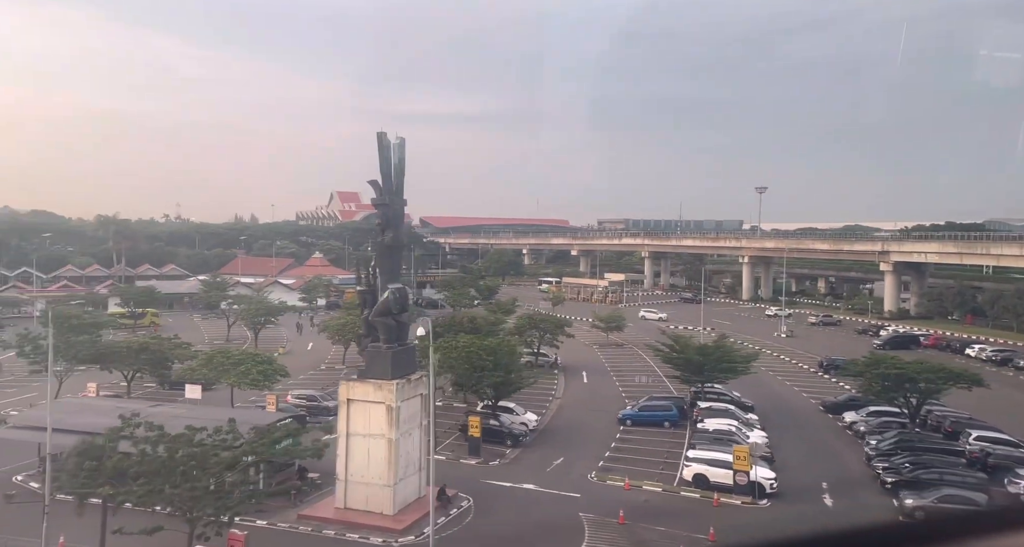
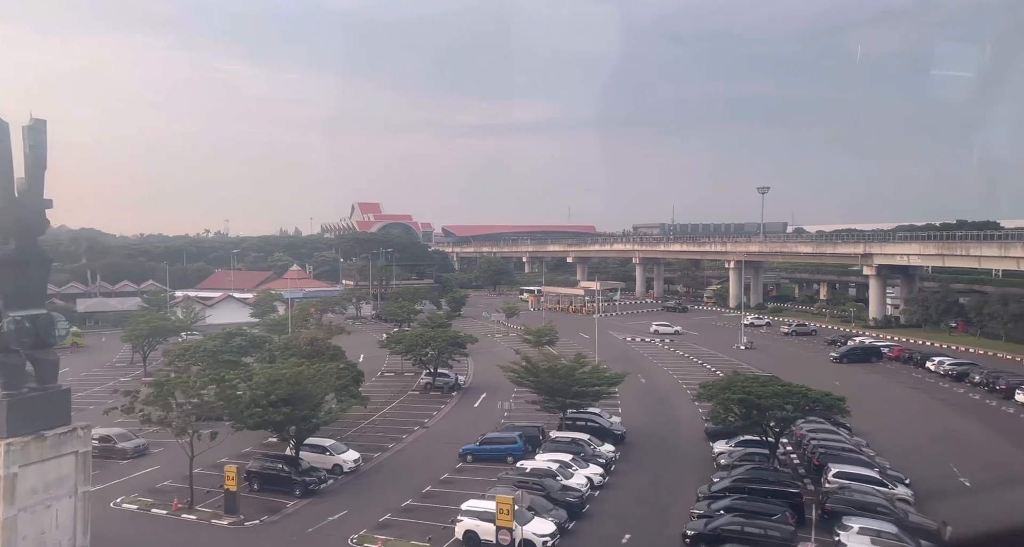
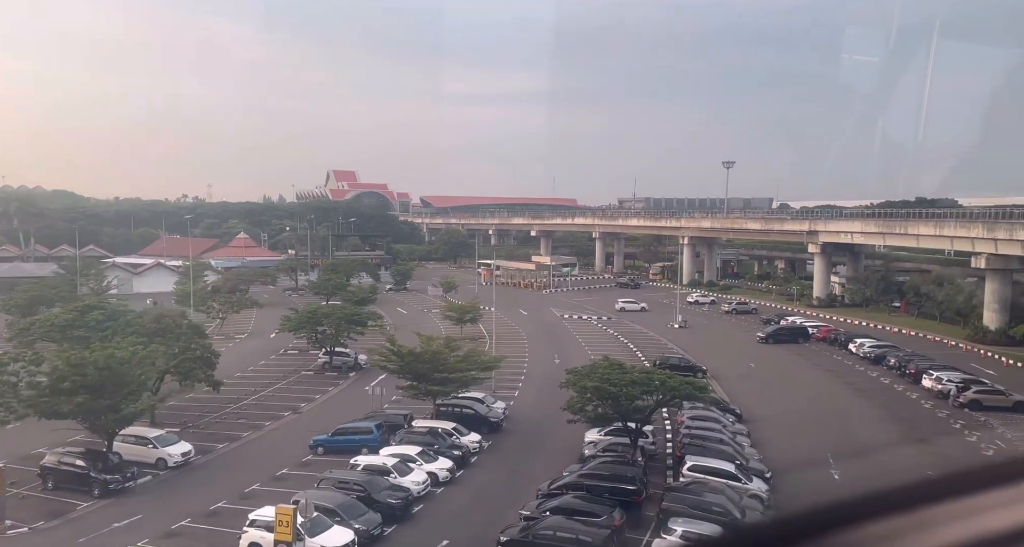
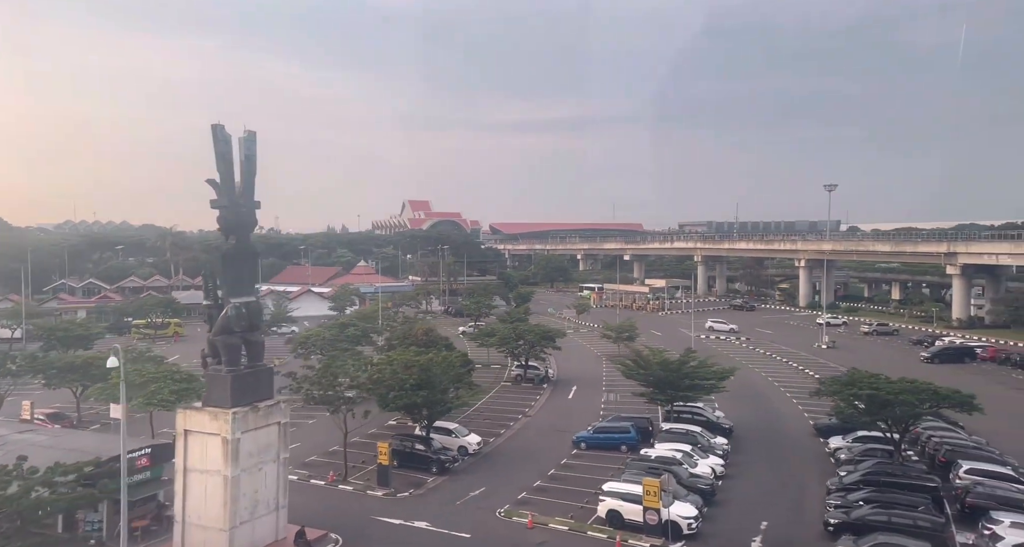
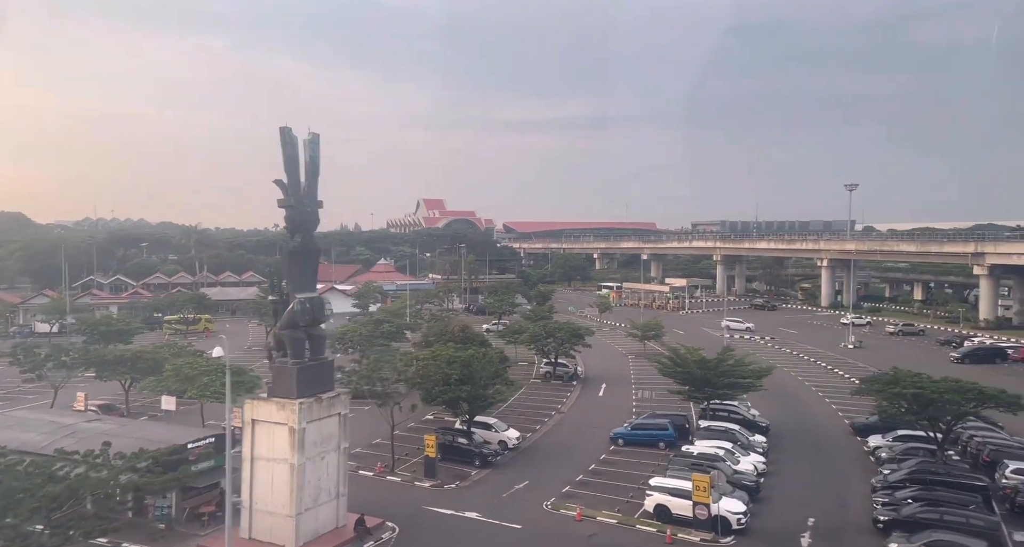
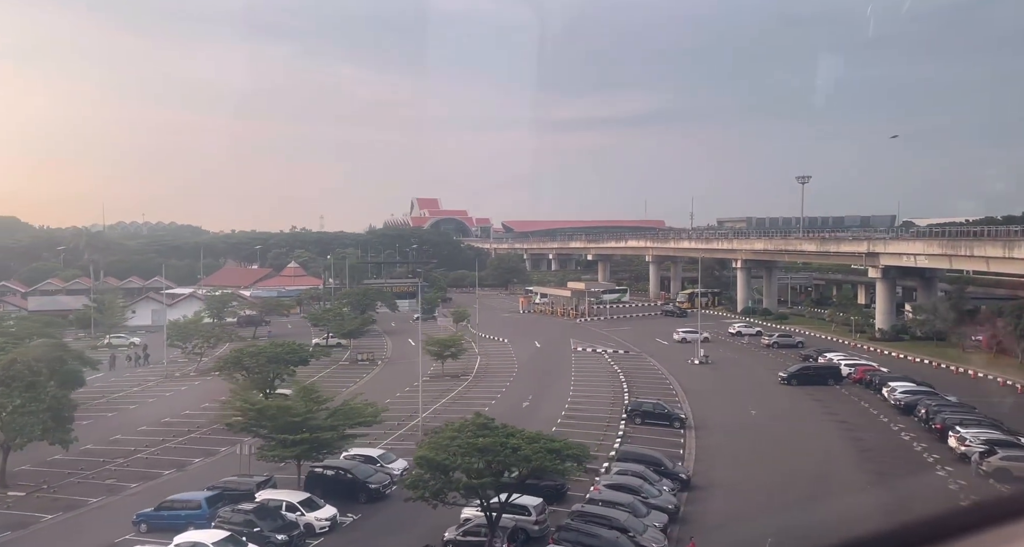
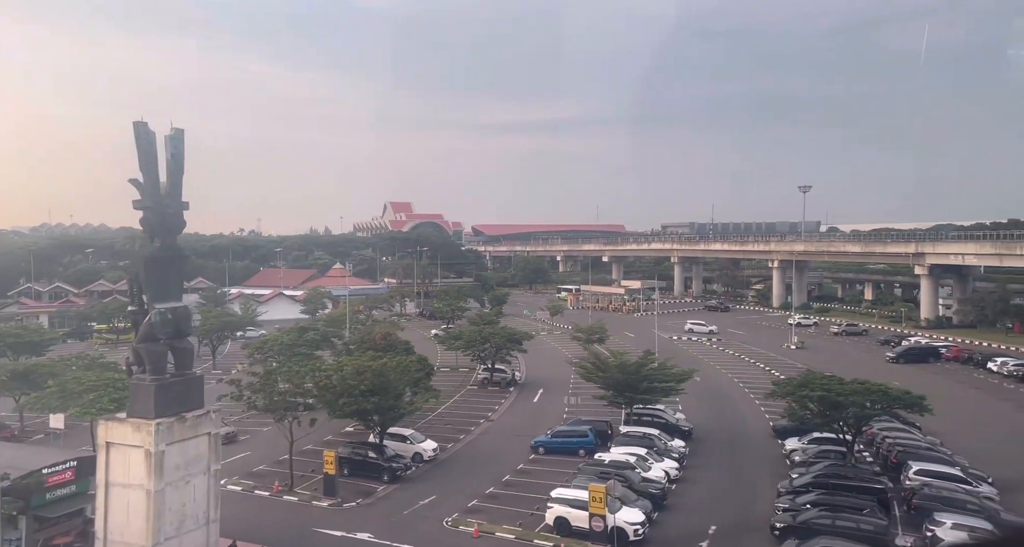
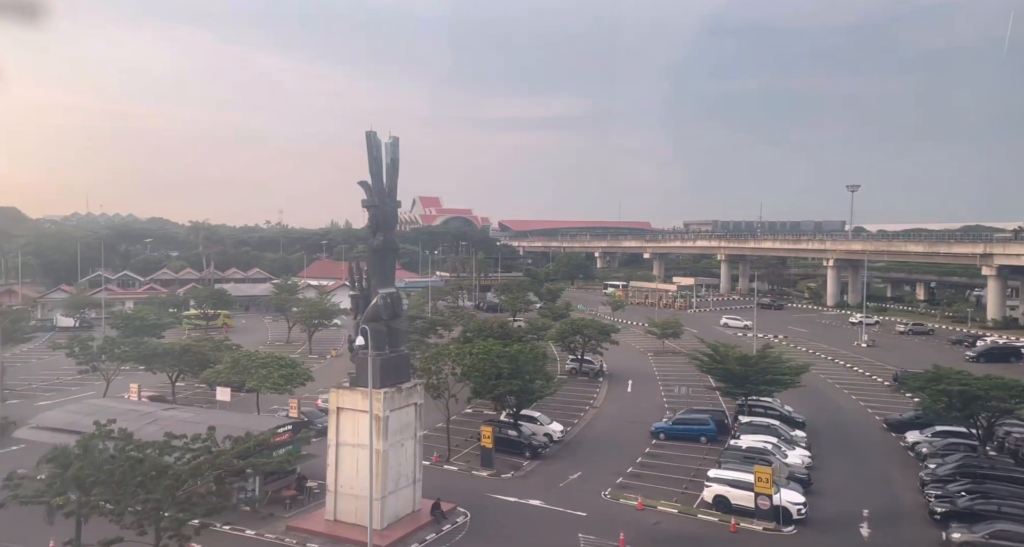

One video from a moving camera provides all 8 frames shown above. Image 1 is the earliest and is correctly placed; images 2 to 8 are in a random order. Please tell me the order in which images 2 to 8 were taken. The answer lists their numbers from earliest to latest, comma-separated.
8, 5, 4, 7, 2, 3, 6
